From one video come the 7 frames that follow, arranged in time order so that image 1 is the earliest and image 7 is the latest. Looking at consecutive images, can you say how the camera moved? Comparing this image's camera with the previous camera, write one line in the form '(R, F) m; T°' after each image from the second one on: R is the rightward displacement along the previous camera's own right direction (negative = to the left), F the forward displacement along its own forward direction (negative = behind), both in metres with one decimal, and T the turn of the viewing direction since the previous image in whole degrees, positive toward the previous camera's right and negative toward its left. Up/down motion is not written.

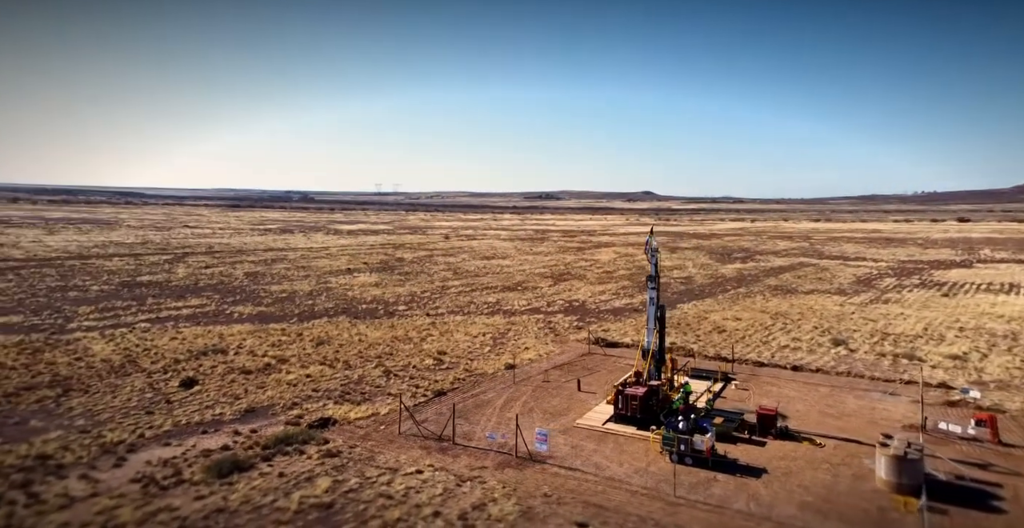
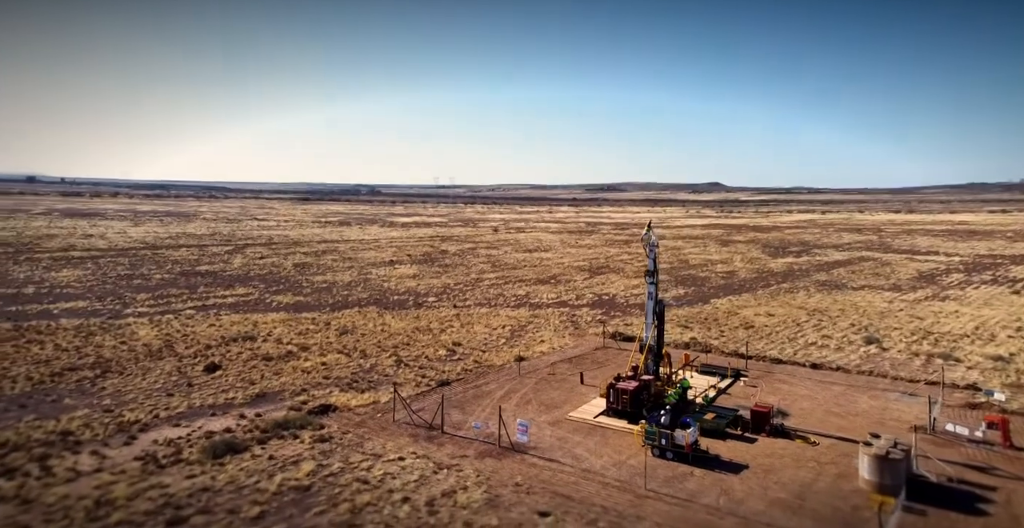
(+1.7, -0.2) m; -4°
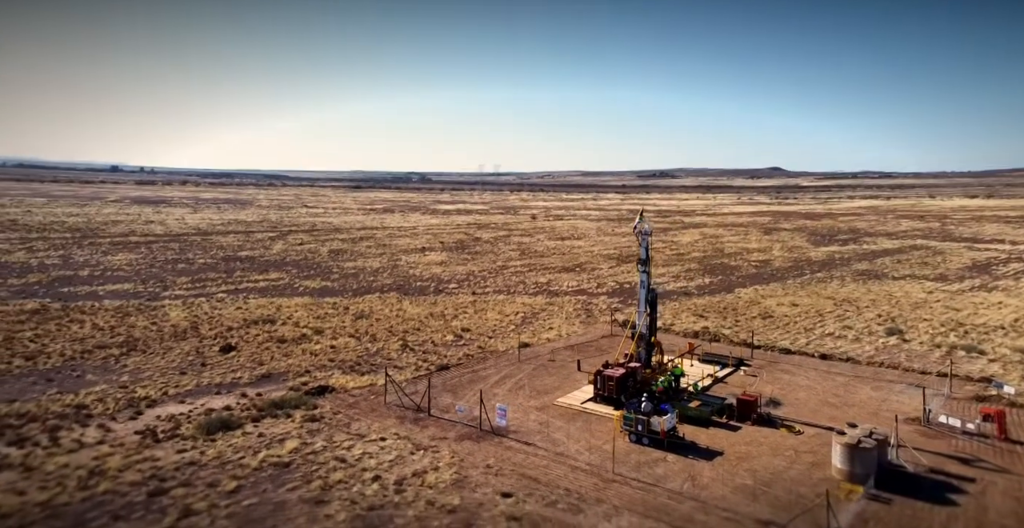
(+1.5, -0.3) m; -3°
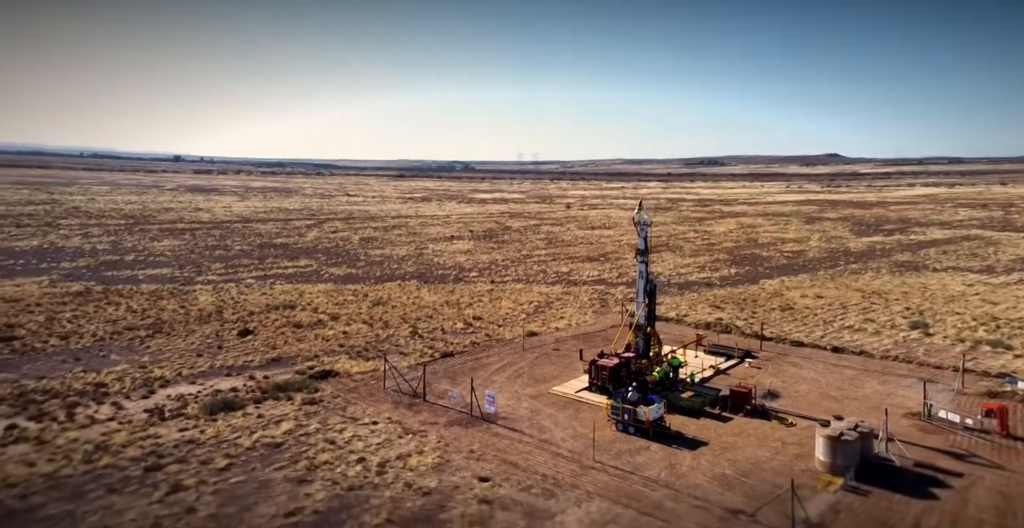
(+1.2, -0.2) m; -3°
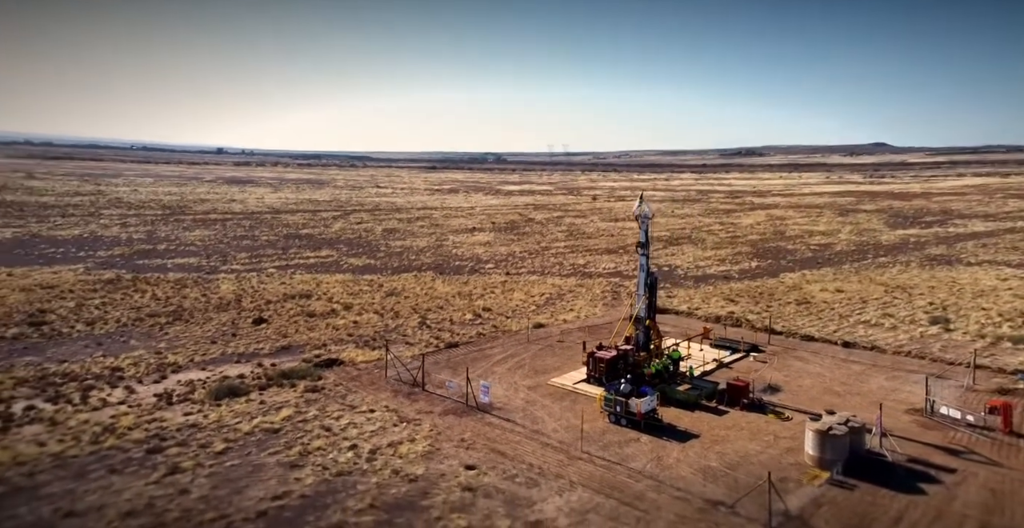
(+0.8, -0.2) m; -2°
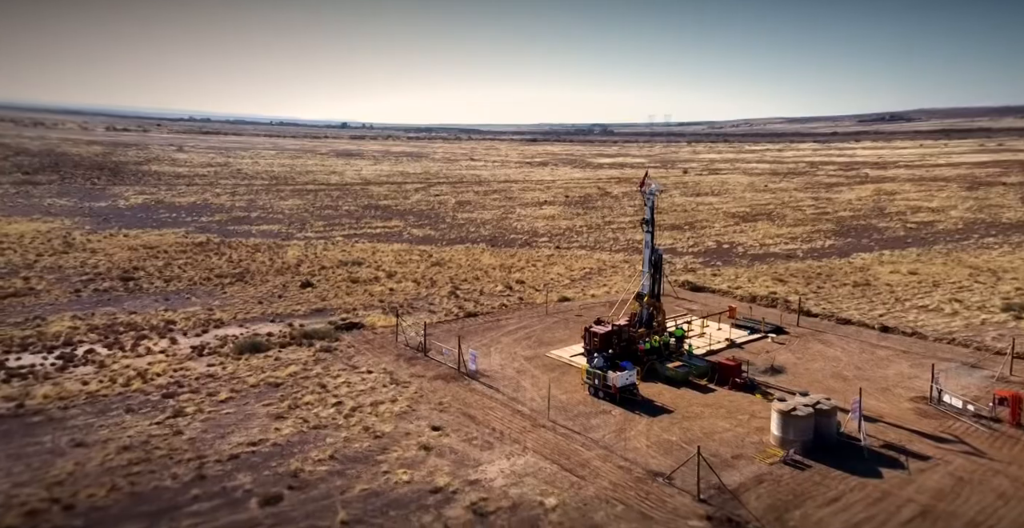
(+2.8, -0.5) m; -7°
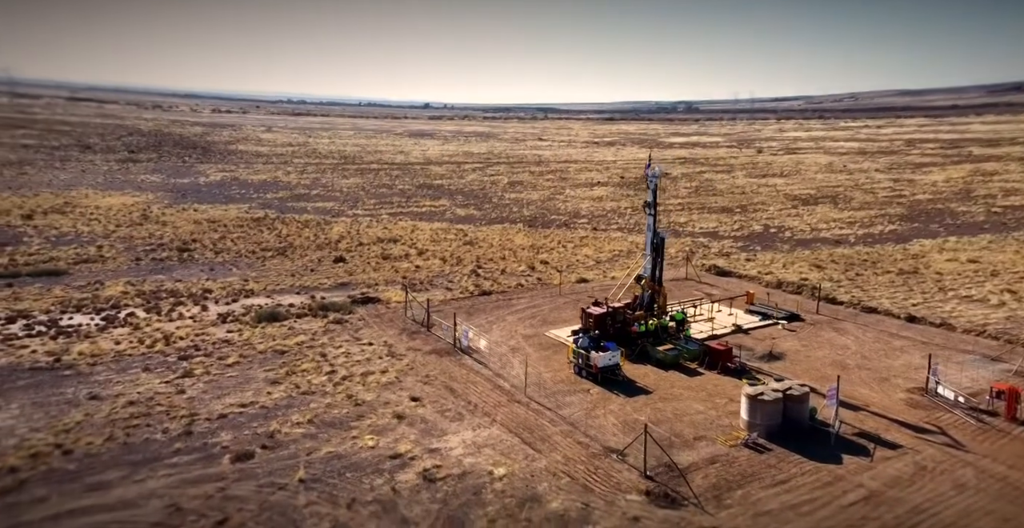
(+2.1, -0.5) m; -6°
